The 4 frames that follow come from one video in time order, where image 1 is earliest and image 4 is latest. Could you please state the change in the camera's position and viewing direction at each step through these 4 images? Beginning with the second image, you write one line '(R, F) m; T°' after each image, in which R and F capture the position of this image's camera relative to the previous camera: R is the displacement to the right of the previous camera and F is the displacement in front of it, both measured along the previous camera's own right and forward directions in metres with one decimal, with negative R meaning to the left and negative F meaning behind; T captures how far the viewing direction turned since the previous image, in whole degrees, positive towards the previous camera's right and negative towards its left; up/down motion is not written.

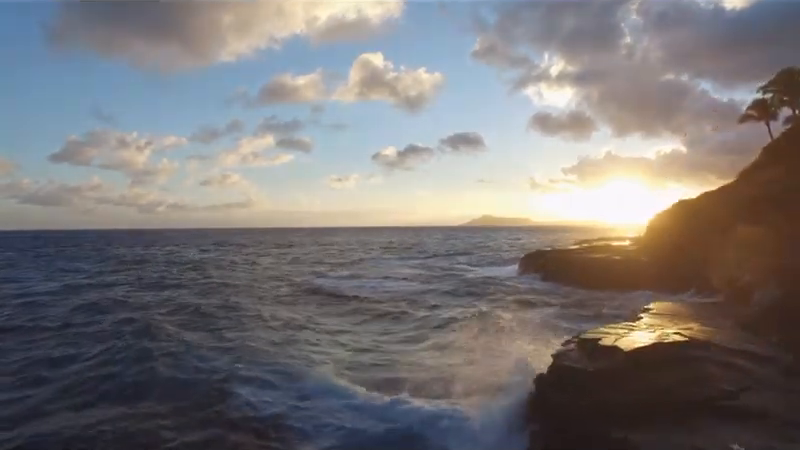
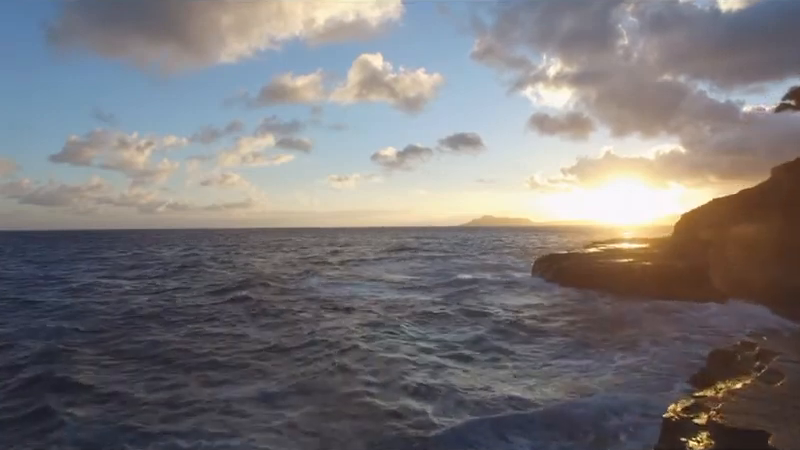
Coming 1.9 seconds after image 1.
(-1.4, +0.4) m; 0°
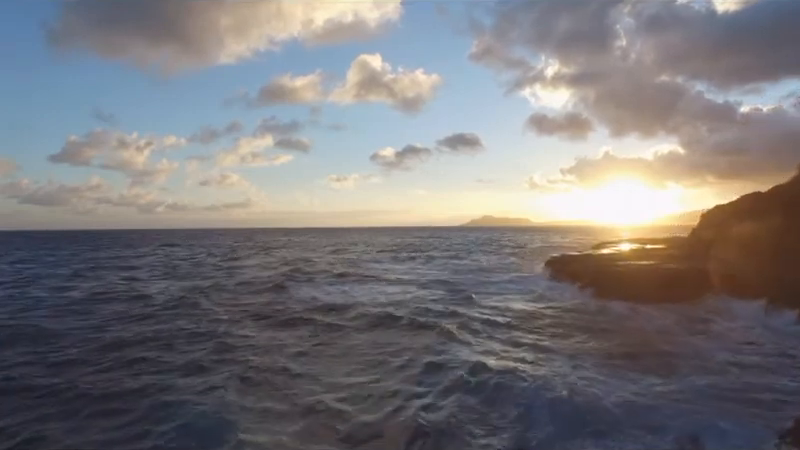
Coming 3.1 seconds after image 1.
(+1.4, +4.3) m; 0°
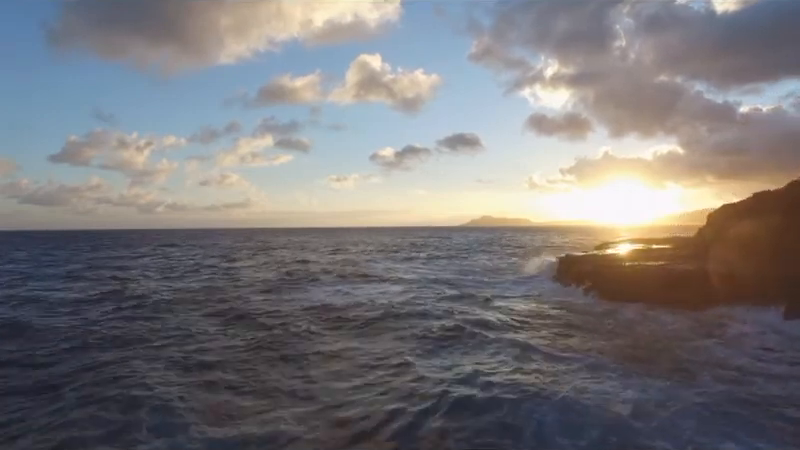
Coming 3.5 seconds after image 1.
(-2.8, -4.8) m; 0°
